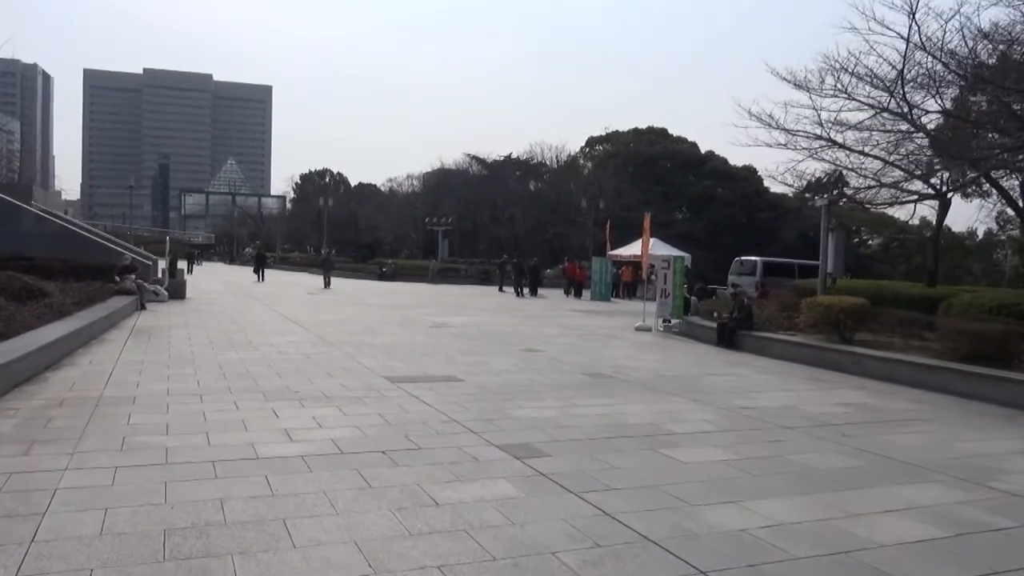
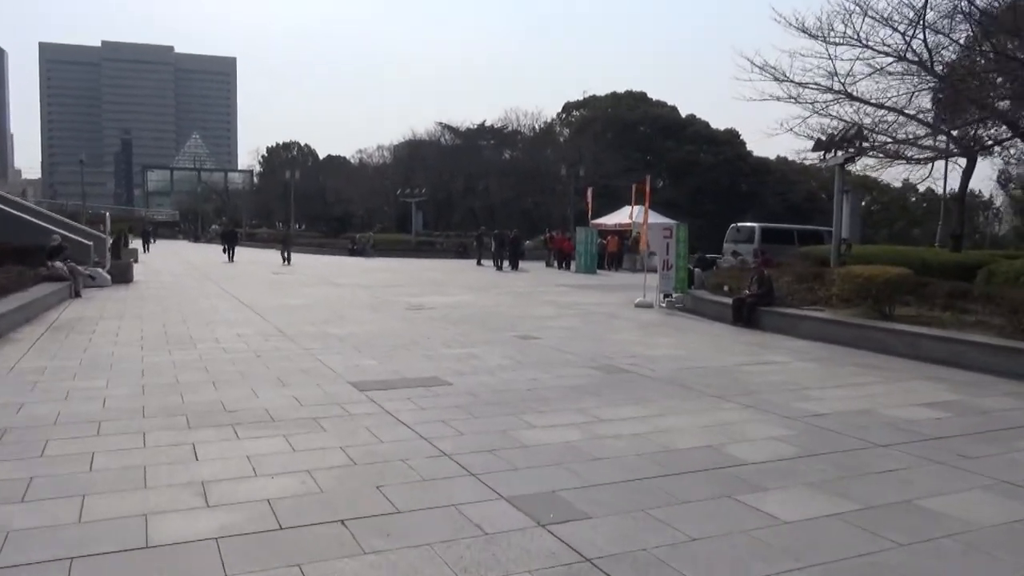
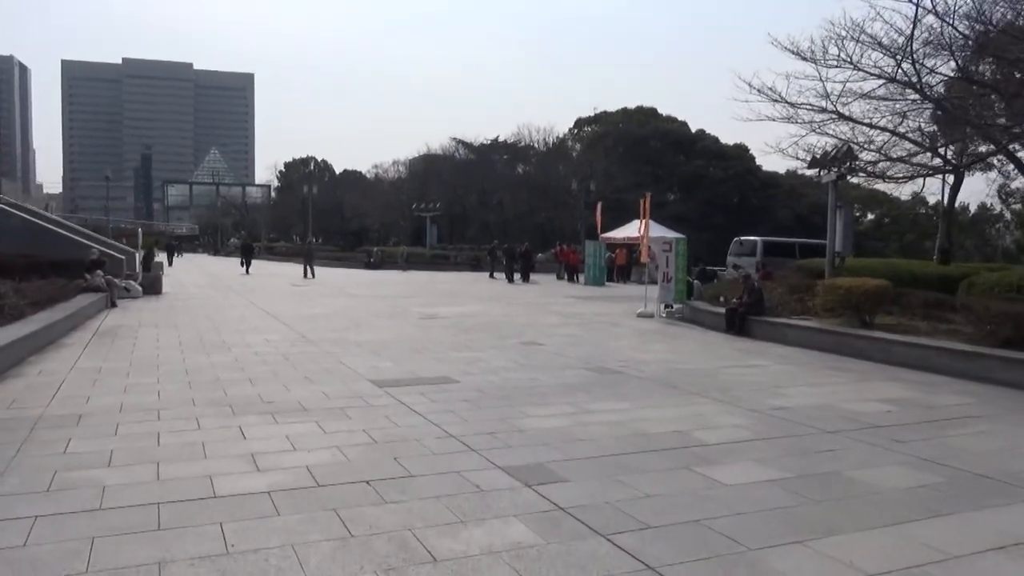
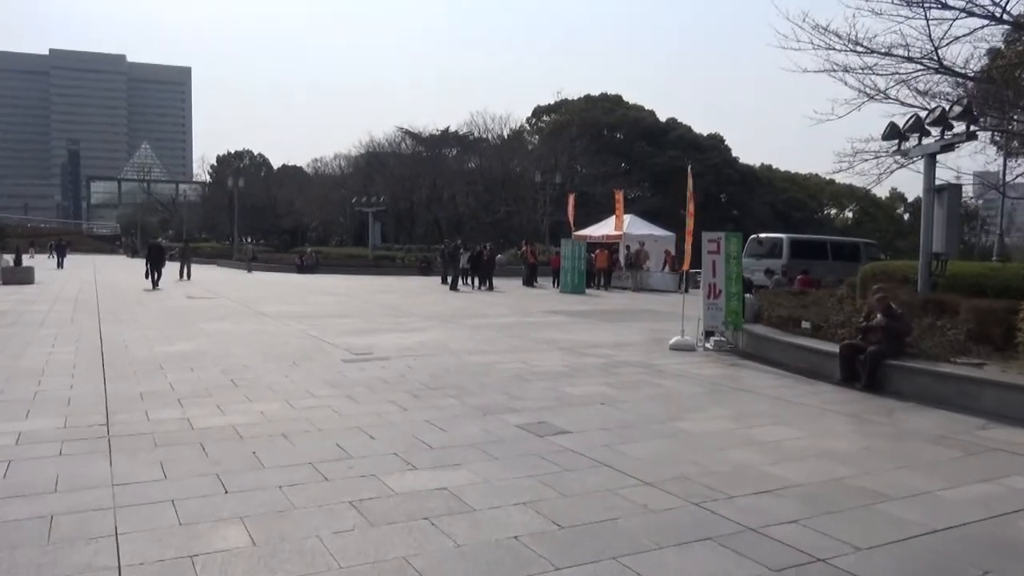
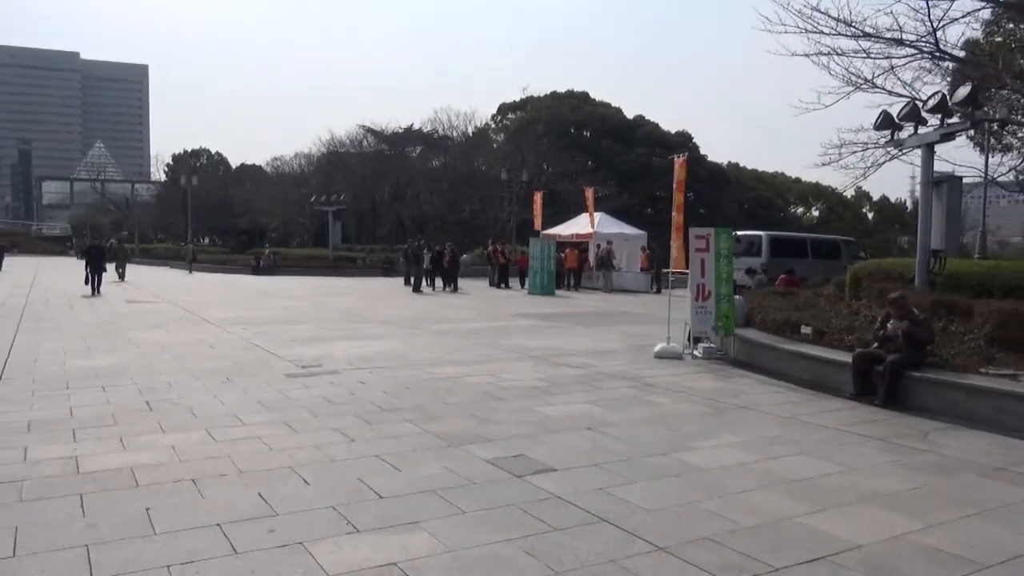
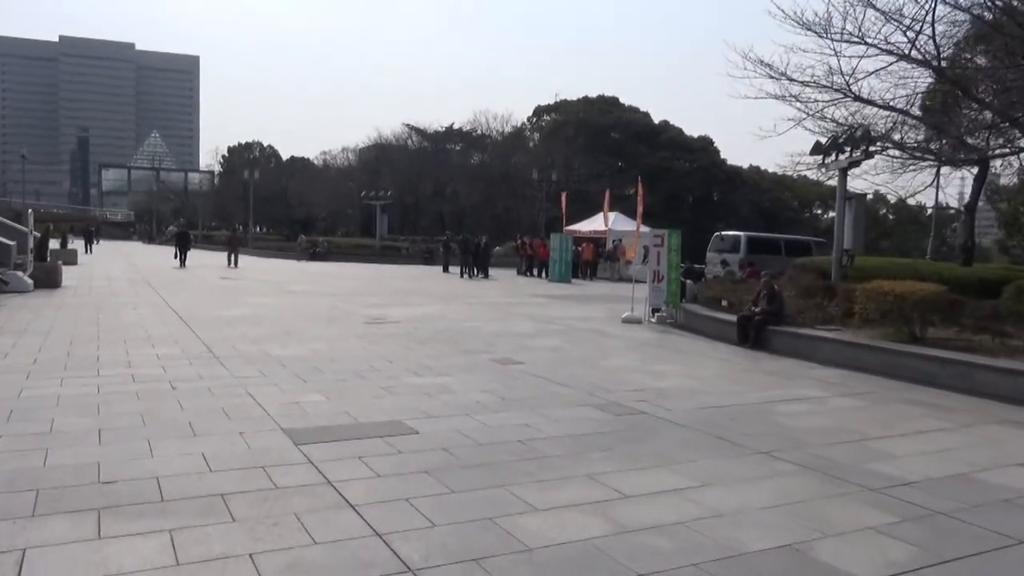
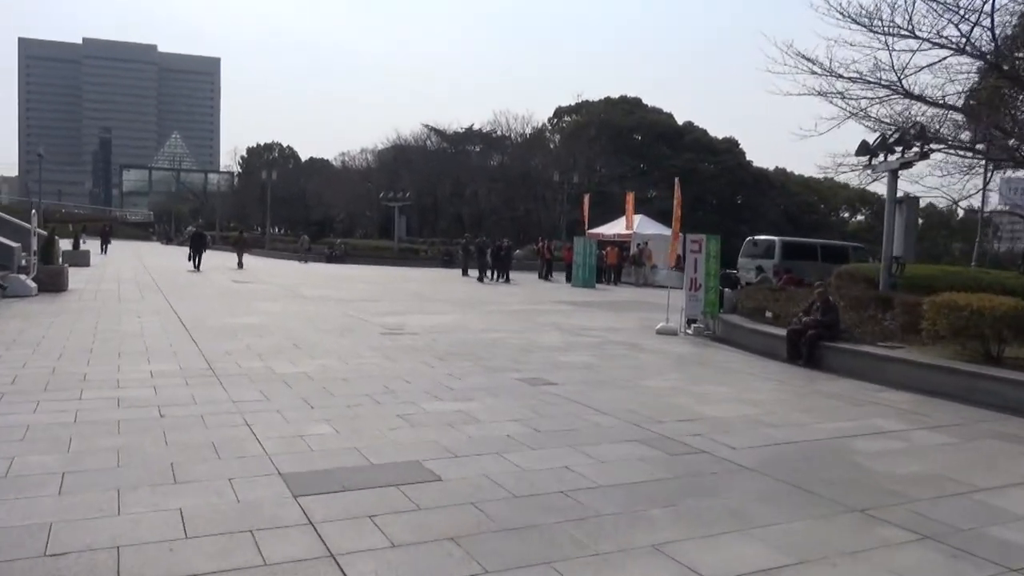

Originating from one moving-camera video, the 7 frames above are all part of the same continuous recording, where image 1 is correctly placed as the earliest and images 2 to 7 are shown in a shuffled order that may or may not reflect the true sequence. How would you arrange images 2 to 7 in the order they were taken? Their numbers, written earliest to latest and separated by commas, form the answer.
3, 2, 6, 7, 4, 5
